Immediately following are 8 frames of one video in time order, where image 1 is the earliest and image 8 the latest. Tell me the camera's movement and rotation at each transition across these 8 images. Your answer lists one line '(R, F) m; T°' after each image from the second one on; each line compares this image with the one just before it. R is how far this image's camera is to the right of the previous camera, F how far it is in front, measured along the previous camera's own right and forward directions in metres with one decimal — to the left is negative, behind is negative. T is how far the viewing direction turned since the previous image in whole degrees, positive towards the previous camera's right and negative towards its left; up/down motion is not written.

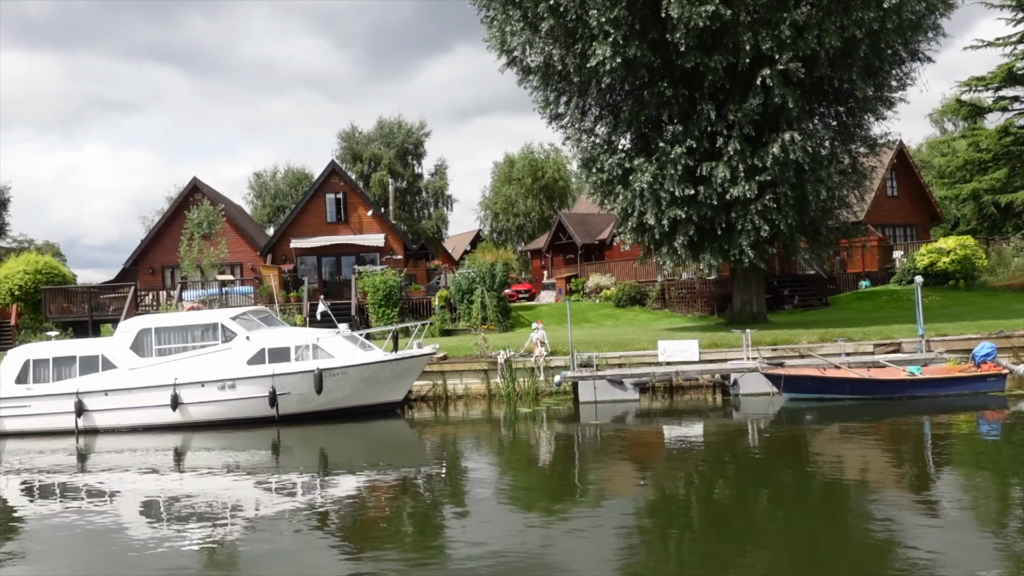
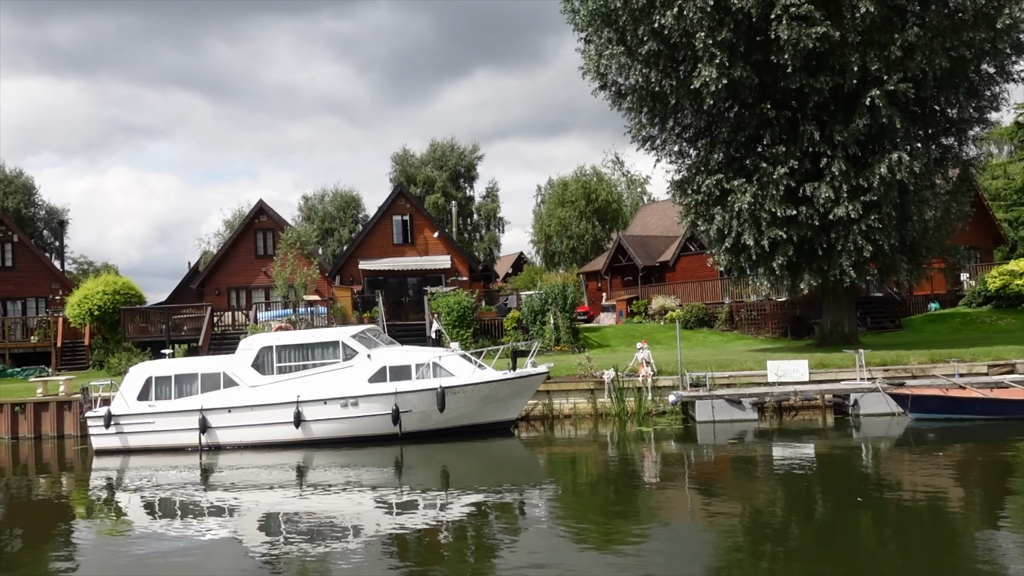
(-2.1, -0.1) m; -1°
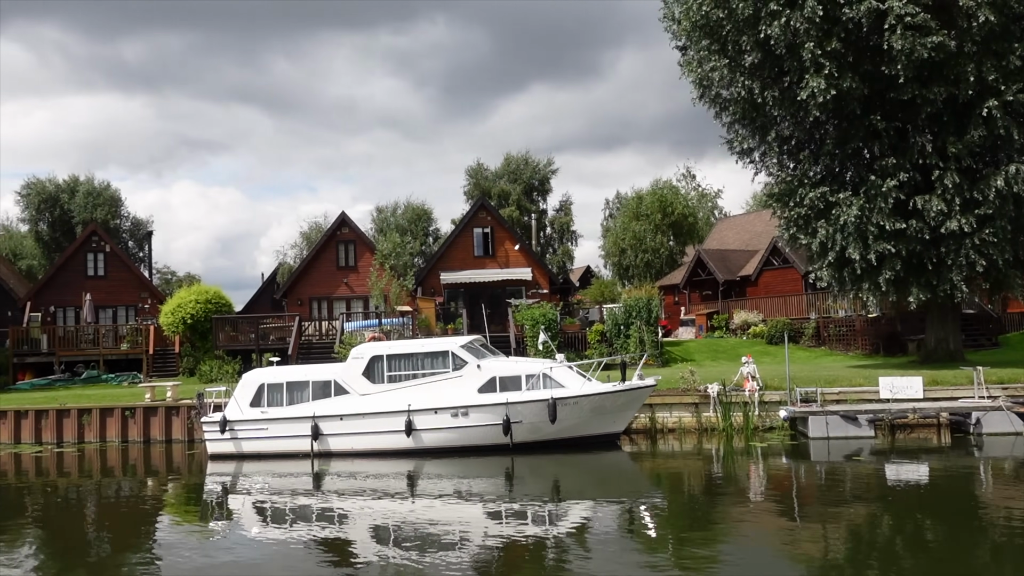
(-1.2, 0.0) m; -3°
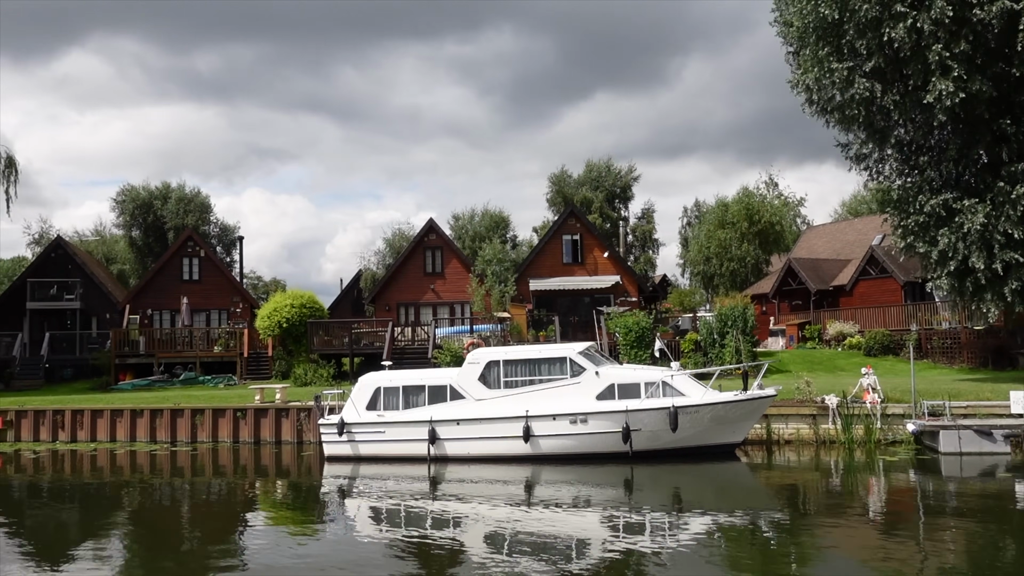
(-1.2, +0.1) m; -4°
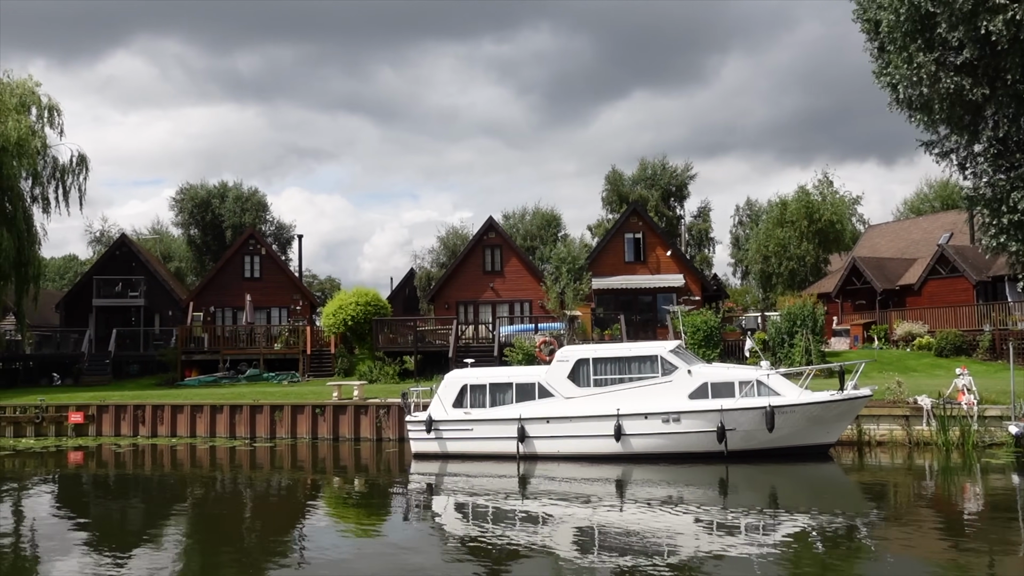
(-1.1, +0.1) m; -2°
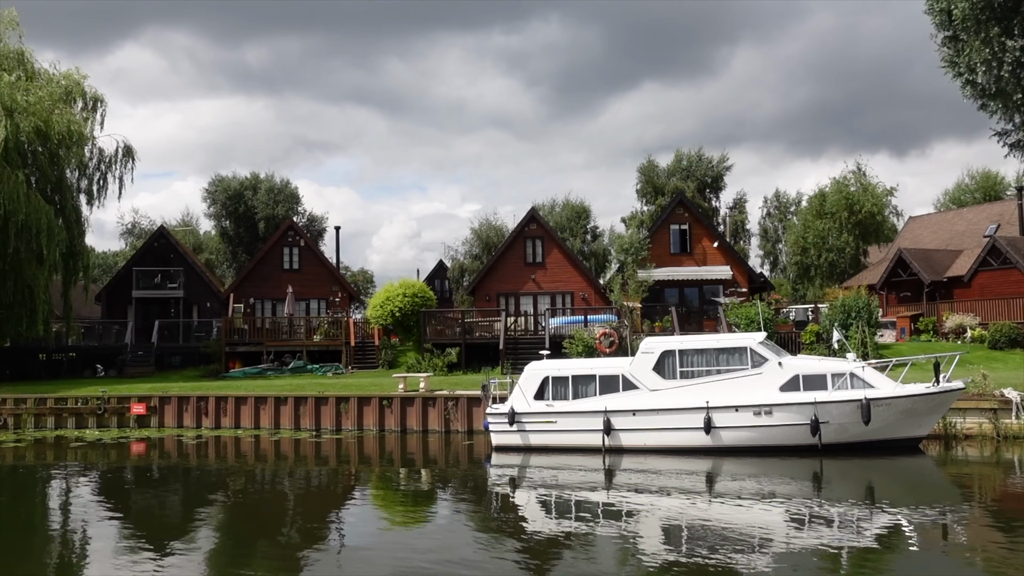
(-1.6, +0.2) m; -1°
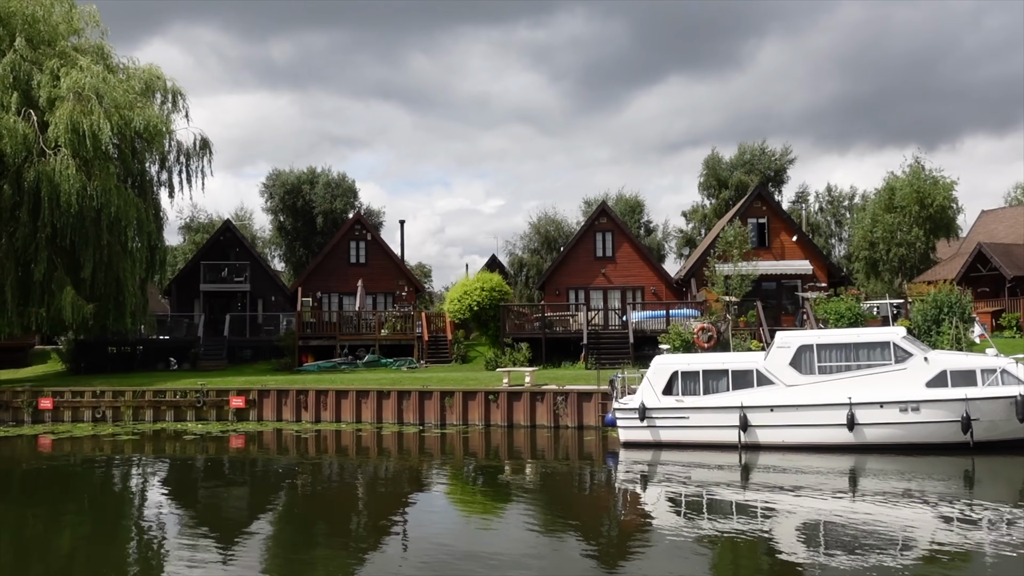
(-2.2, +0.3) m; -2°
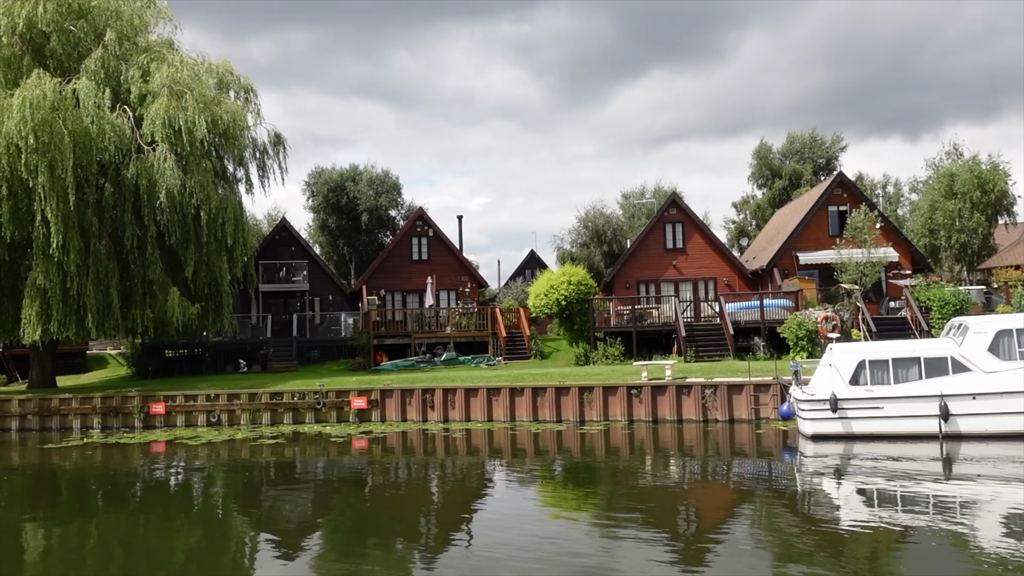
(-4.0, +0.7) m; +1°
